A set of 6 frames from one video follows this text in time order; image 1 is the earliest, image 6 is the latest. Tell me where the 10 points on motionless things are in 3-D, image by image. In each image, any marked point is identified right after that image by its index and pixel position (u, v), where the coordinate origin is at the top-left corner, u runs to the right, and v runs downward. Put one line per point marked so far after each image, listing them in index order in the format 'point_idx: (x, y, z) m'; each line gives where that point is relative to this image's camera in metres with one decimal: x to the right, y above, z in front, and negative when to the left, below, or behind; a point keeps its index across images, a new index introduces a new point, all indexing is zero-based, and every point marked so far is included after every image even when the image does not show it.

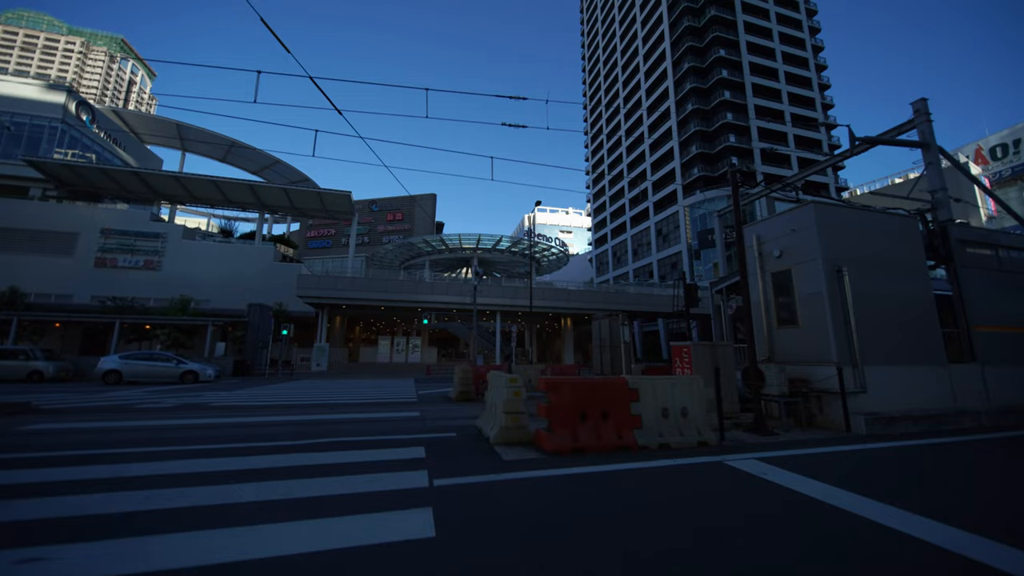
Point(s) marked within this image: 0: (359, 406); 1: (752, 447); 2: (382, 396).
0: (-4.4, -3.4, +11.0) m
1: (+3.4, -2.2, +5.3) m
2: (-6.0, -5.0, +17.4) m
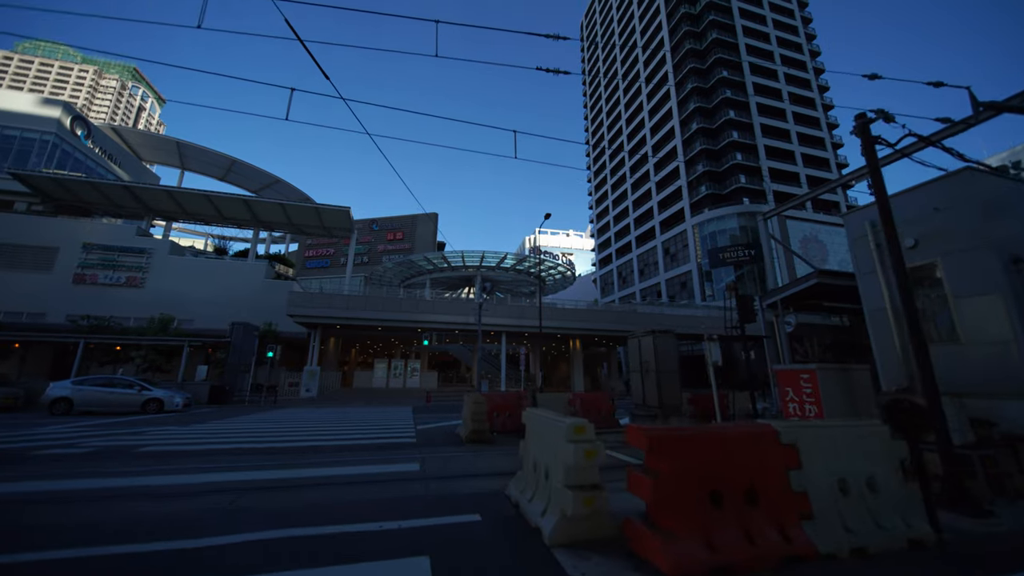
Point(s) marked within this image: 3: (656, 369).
0: (-3.9, -3.6, +8.7) m
1: (+3.9, -2.1, +3.1) m
2: (-5.5, -5.6, +15.0) m
3: (+3.5, -2.0, +9.4) m
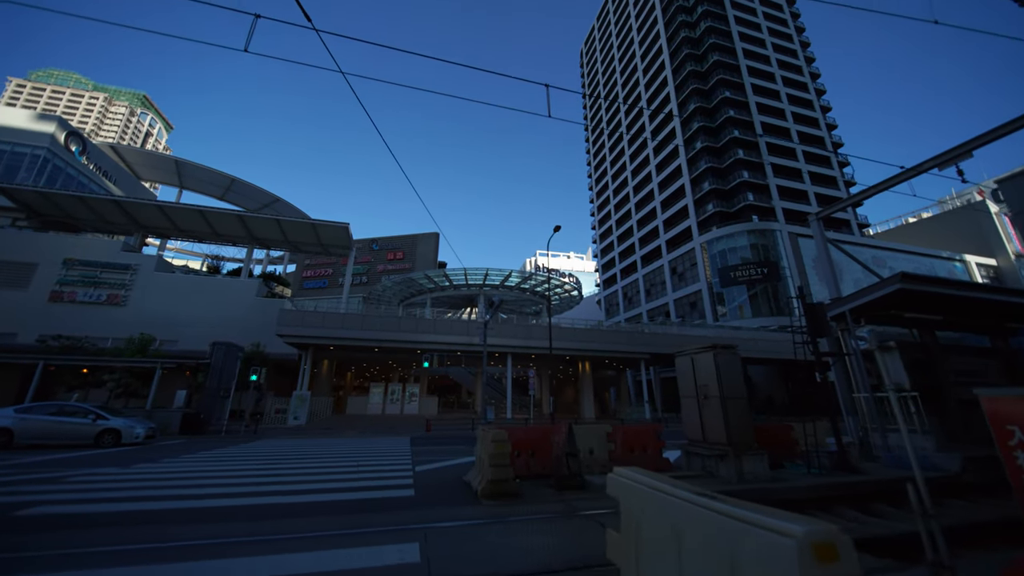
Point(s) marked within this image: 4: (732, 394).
0: (-3.4, -3.6, +6.6) m
1: (+4.4, -1.8, +1.2) m
2: (-5.0, -6.0, +12.8) m
3: (+4.0, -2.1, +7.4) m
4: (+4.2, -2.0, +7.4) m
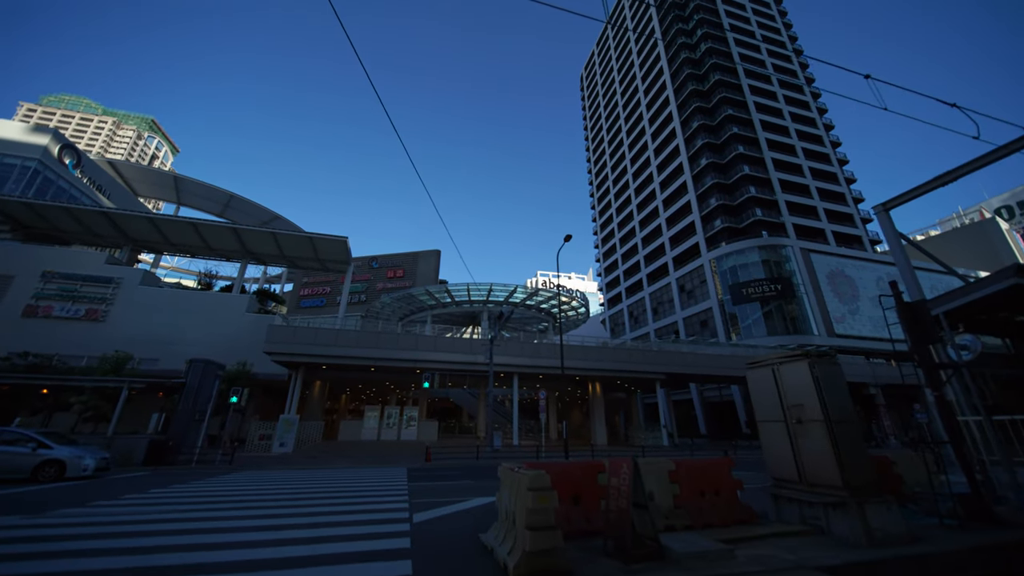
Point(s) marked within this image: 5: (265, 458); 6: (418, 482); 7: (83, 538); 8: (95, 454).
0: (-2.9, -3.4, +4.7) m
1: (+4.9, -1.3, -0.7) m
2: (-4.5, -6.1, +10.7) m
3: (+4.5, -1.9, +5.5) m
4: (+4.7, -1.9, +5.5) m
5: (-12.4, -8.5, +19.3) m
6: (-3.5, -7.0, +14.1) m
7: (-7.7, -4.5, +7.1) m
8: (-13.6, -5.4, +12.6) m
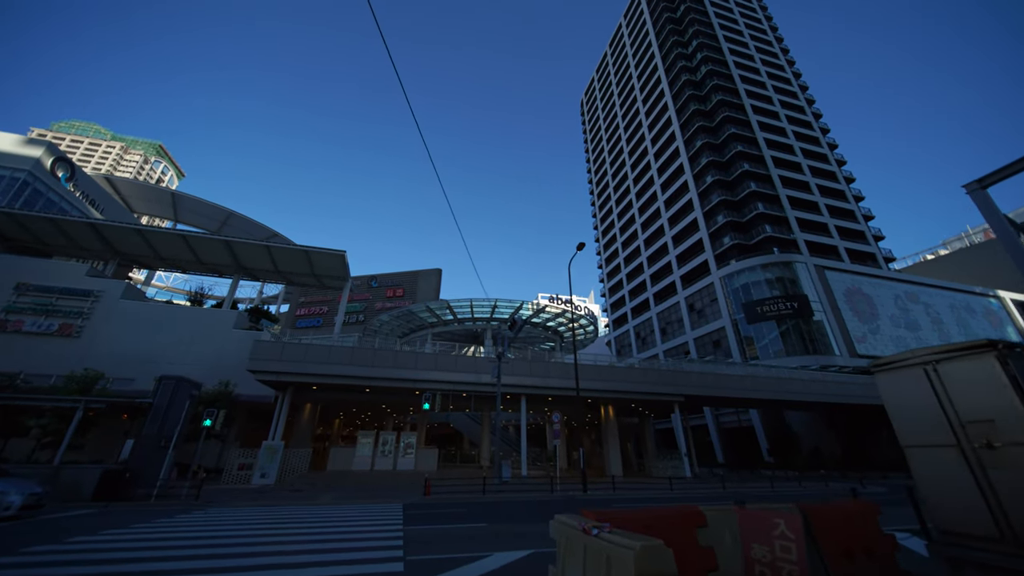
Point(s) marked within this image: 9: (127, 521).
0: (-2.5, -2.9, +2.6) m
1: (+5.3, -0.4, -2.6) m
2: (-4.1, -6.0, +8.5) m
3: (+4.9, -1.4, +3.6) m
4: (+5.2, -1.4, +3.6) m
5: (-11.9, -8.9, +17.0) m
6: (-3.0, -7.1, +11.8) m
7: (-7.2, -4.2, +5.0) m
8: (-13.1, -5.4, +10.5) m
9: (-11.2, -6.8, +11.2) m
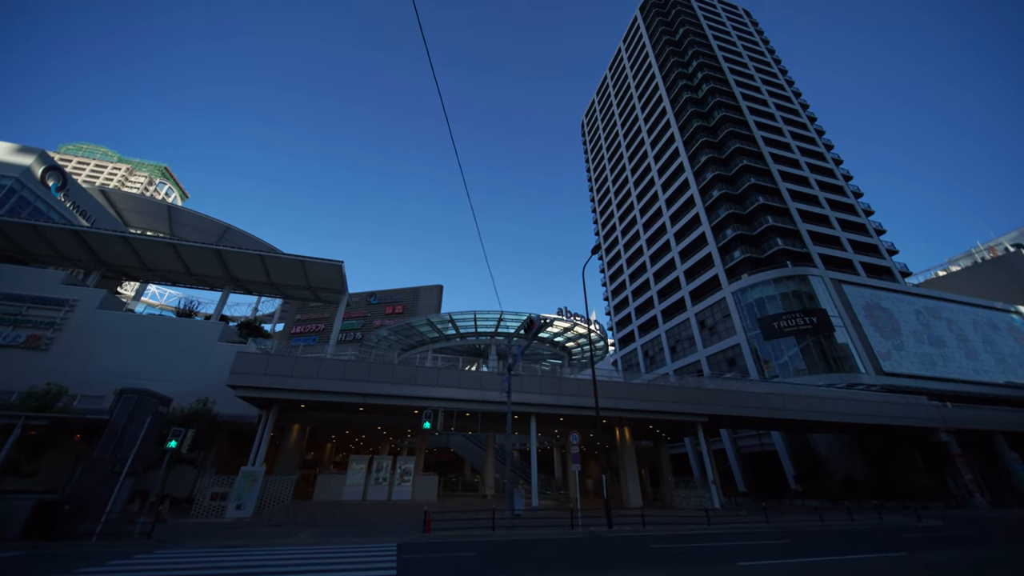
0: (-1.9, -2.2, +0.6) m
1: (+5.8, +0.6, -4.4) m
2: (-3.5, -5.6, +6.3) m
3: (+5.4, -0.8, +1.7) m
4: (+5.7, -0.7, +1.7) m
5: (-11.4, -9.0, +14.6) m
6: (-2.4, -6.9, +9.5) m
7: (-6.7, -3.6, +2.9) m
8: (-12.6, -5.1, +8.3) m
9: (-10.7, -6.5, +9.0) m
